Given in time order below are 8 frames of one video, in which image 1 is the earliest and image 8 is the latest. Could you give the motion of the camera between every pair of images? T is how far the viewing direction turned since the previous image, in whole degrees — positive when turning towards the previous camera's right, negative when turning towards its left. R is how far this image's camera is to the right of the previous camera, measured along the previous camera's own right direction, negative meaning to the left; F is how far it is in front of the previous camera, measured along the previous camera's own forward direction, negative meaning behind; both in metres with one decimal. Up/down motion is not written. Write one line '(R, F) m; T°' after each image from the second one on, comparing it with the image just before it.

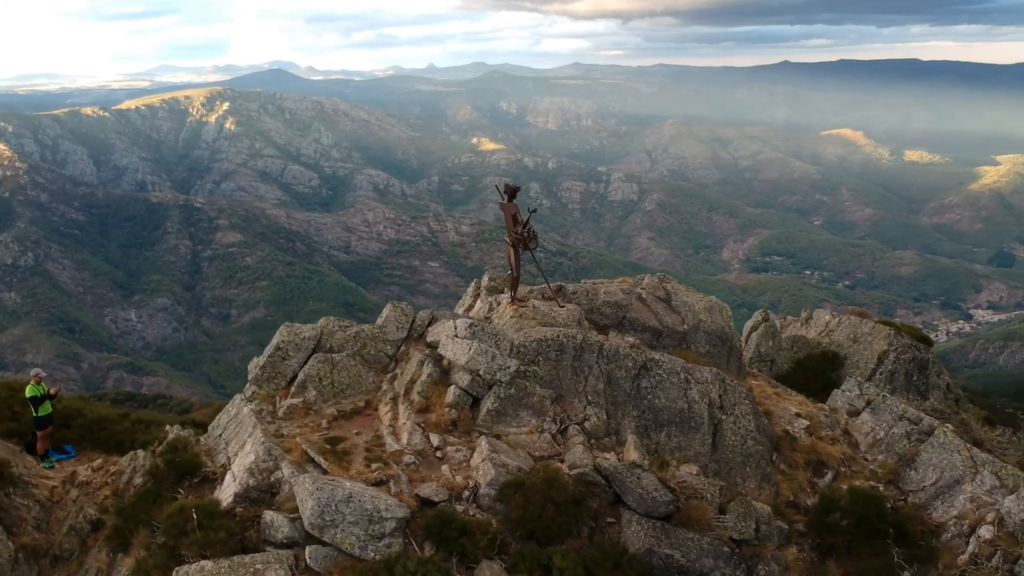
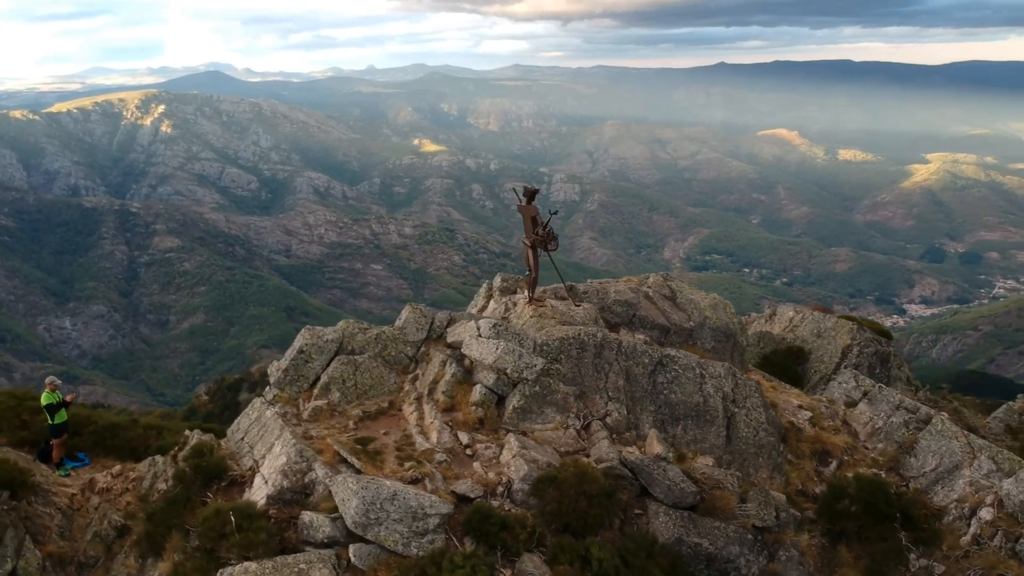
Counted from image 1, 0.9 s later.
(-2.3, -0.6) m; +2°
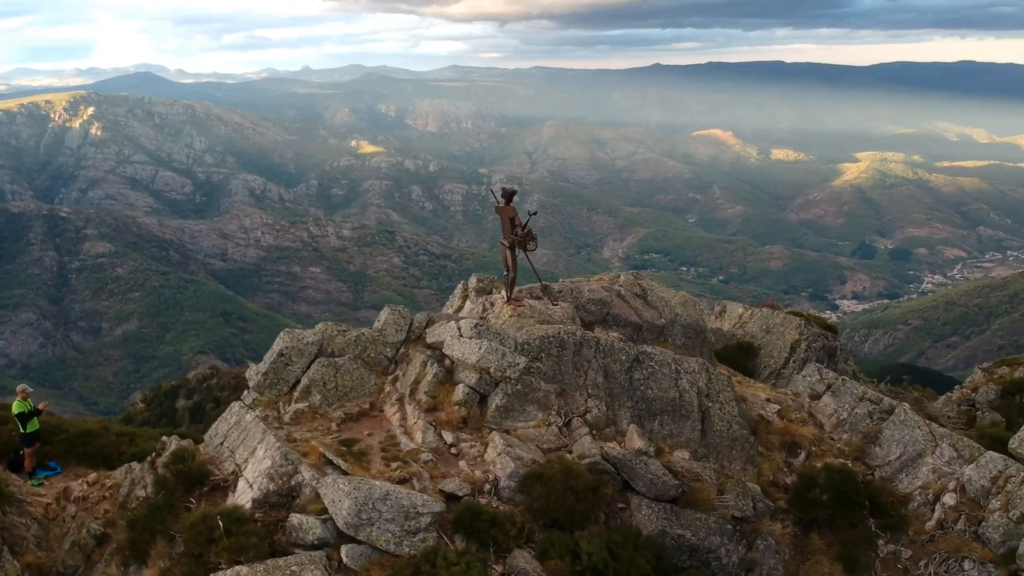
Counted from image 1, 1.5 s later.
(-1.0, -0.4) m; +3°
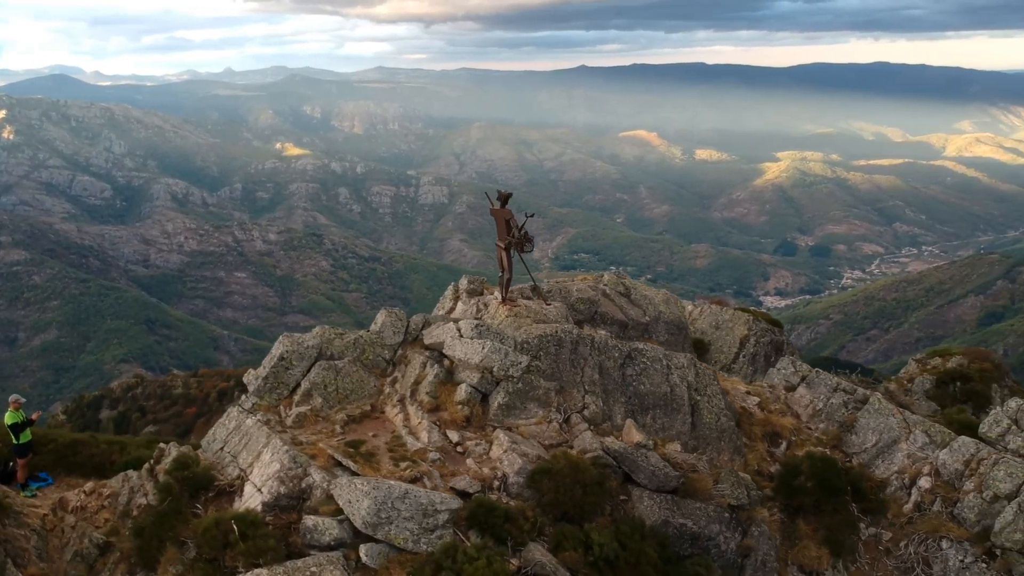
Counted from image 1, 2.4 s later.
(-1.9, -0.7) m; +3°
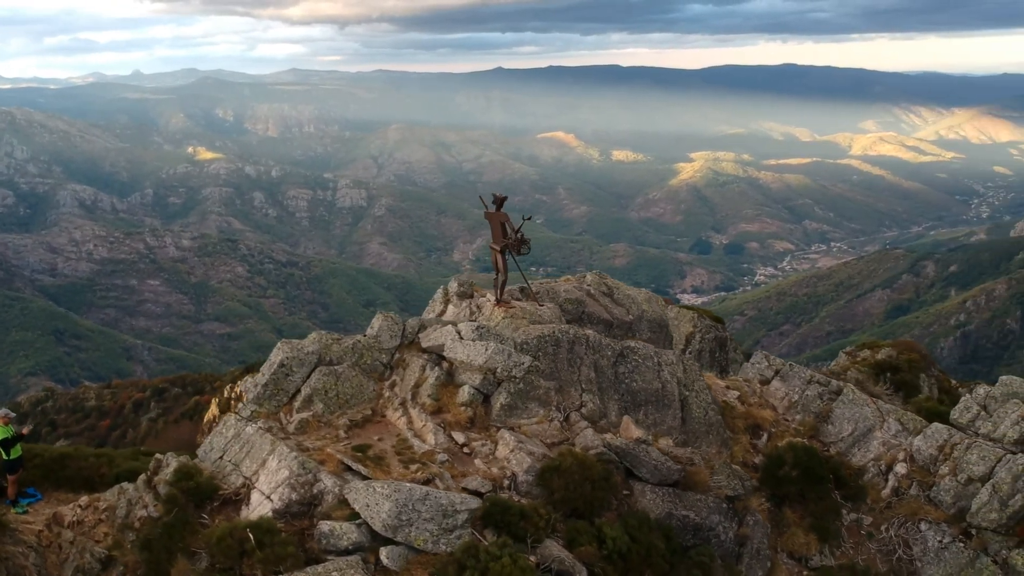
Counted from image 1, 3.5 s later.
(-2.2, -0.5) m; +4°
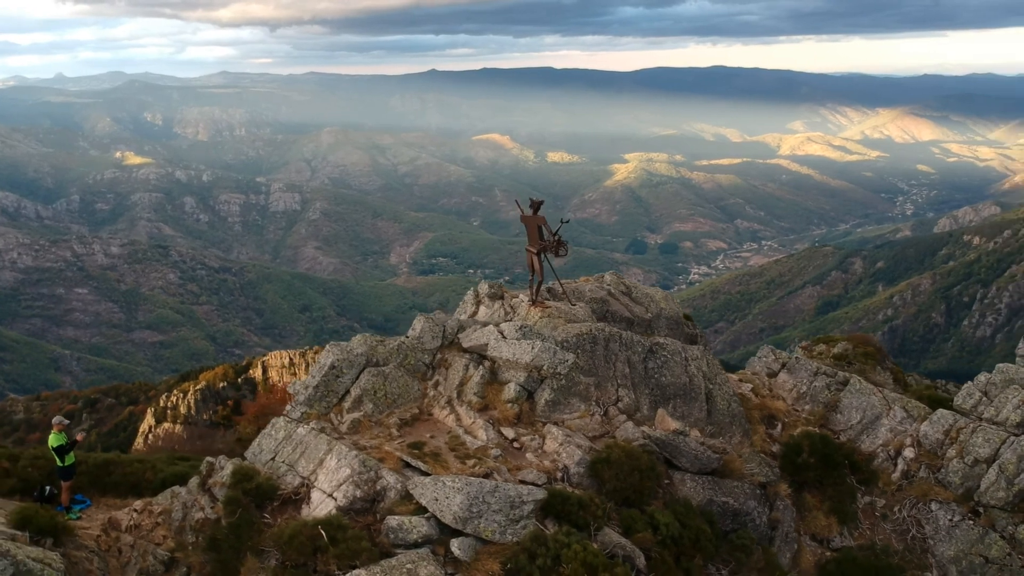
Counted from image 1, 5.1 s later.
(-3.5, -1.1) m; +3°
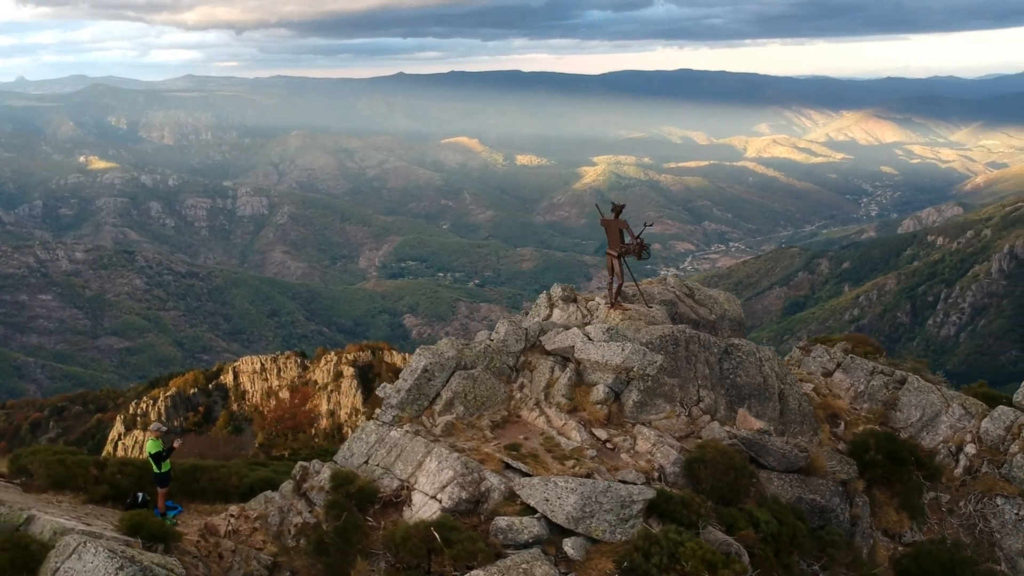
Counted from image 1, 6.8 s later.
(-4.4, -0.4) m; 0°
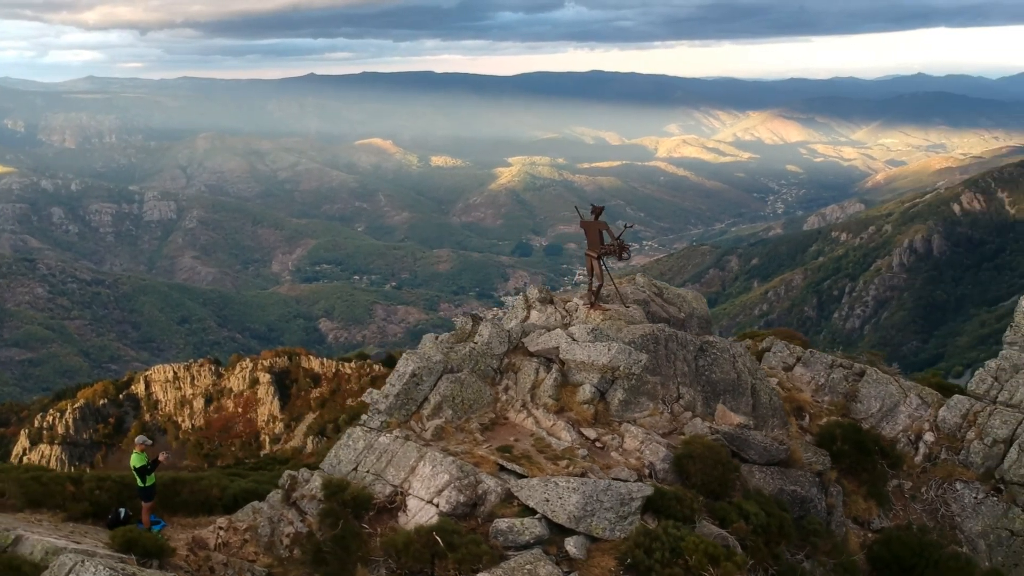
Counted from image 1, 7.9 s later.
(-2.0, -0.2) m; +4°
